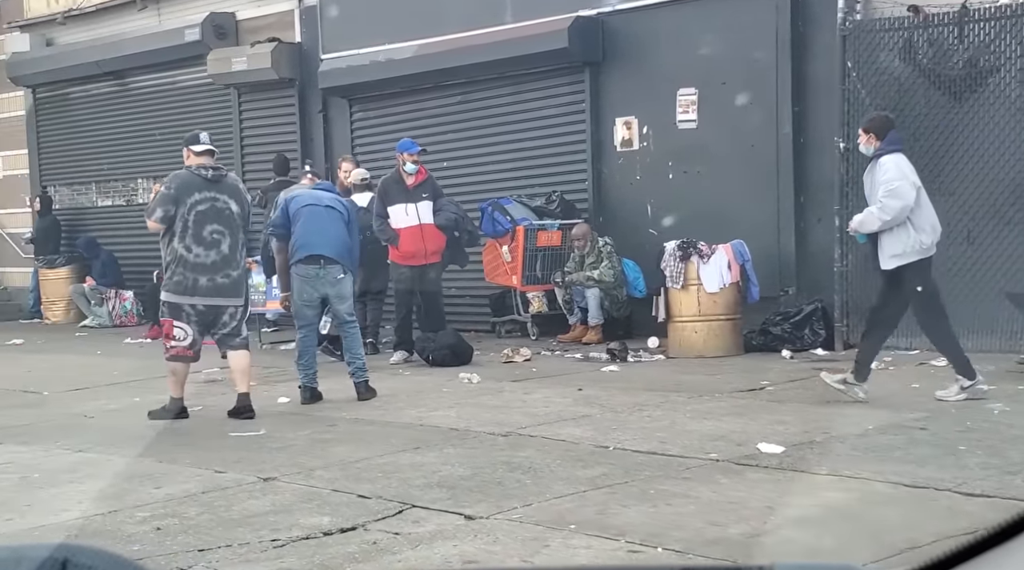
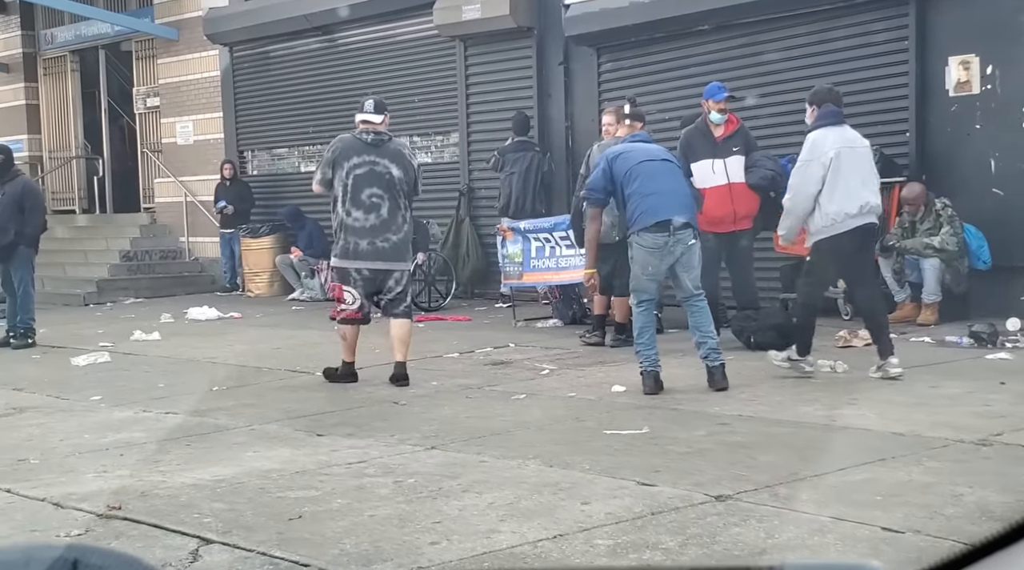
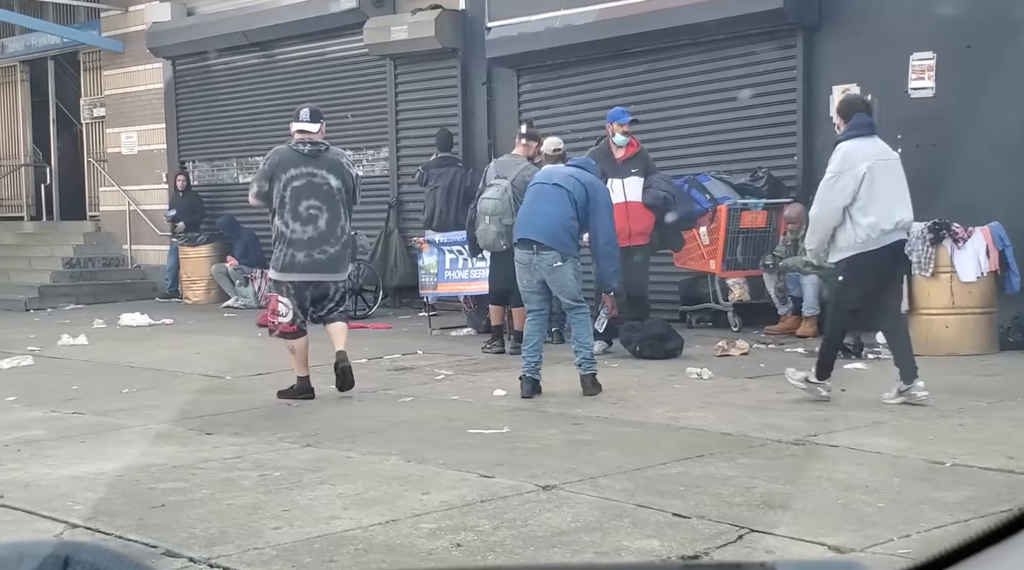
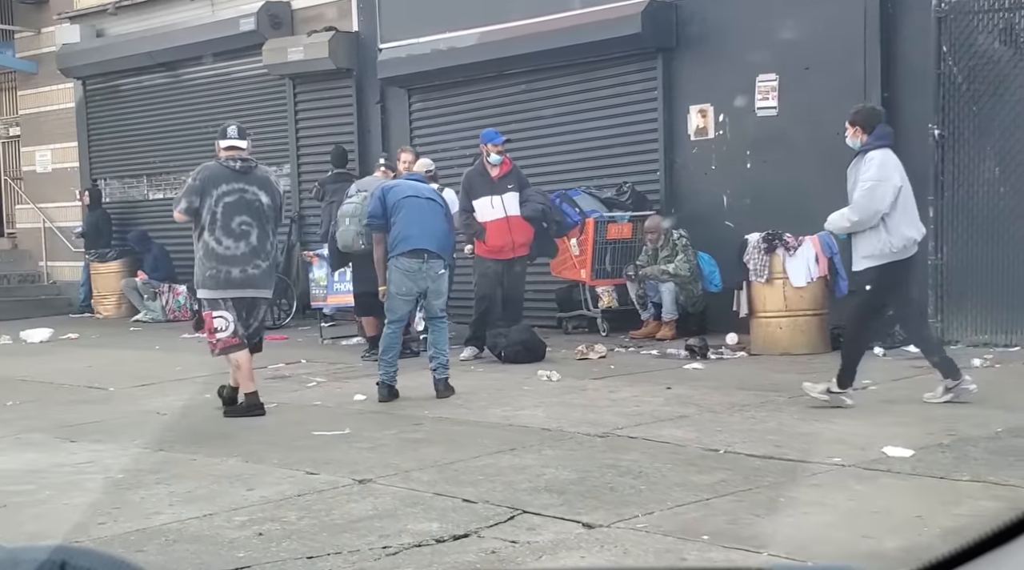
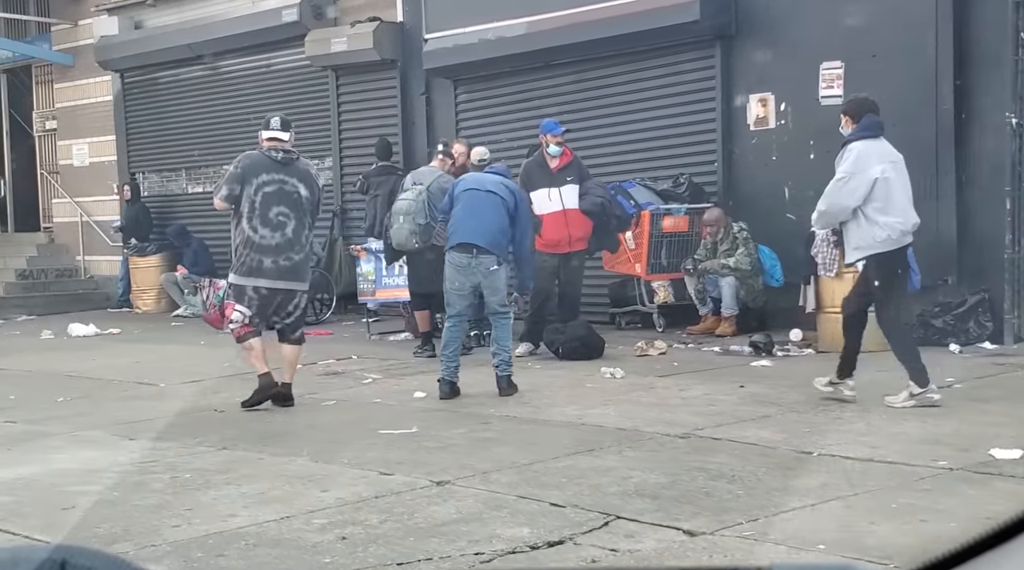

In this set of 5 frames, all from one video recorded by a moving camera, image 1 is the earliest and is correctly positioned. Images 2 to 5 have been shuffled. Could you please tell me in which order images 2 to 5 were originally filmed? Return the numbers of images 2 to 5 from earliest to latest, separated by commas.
4, 5, 3, 2
